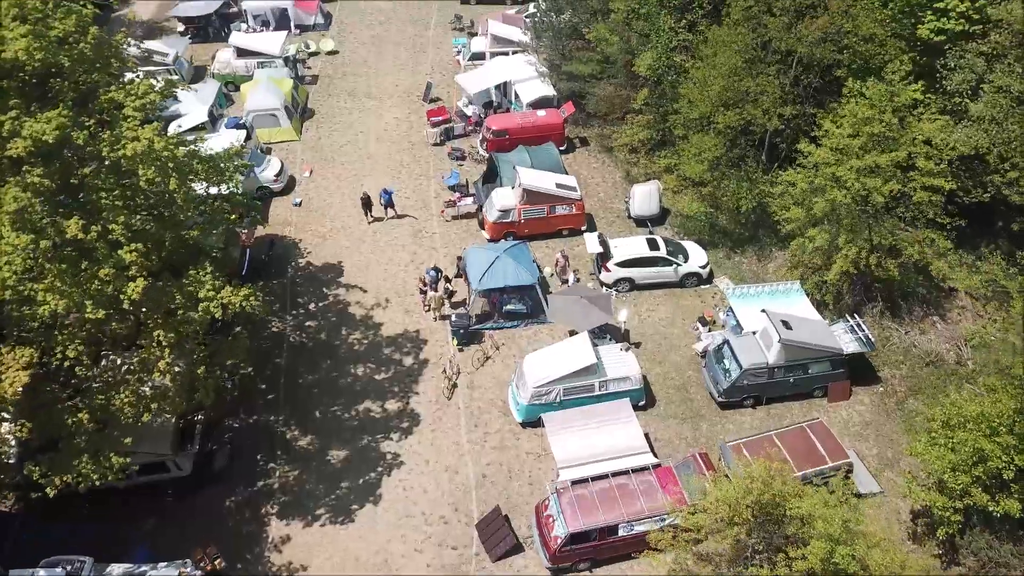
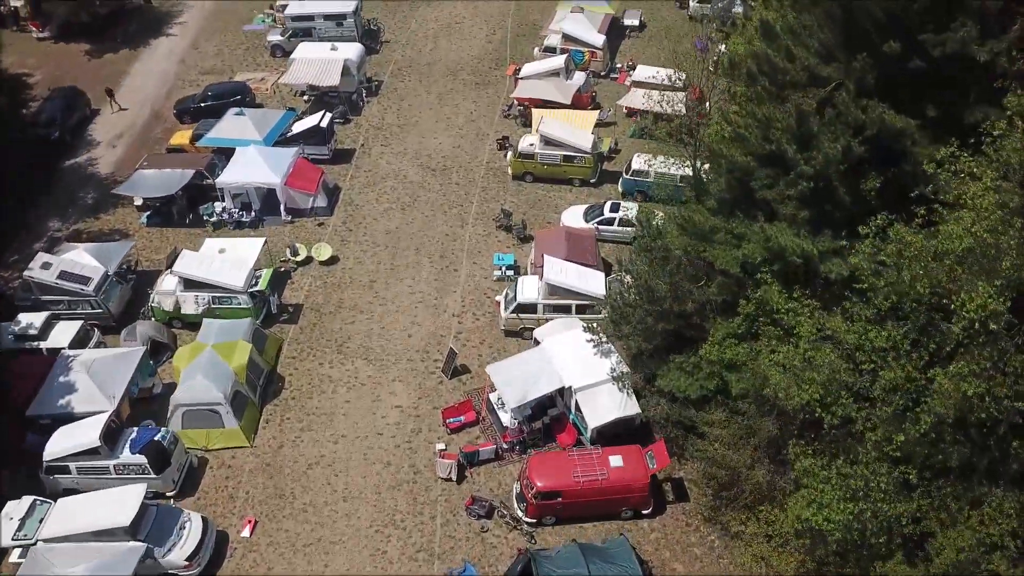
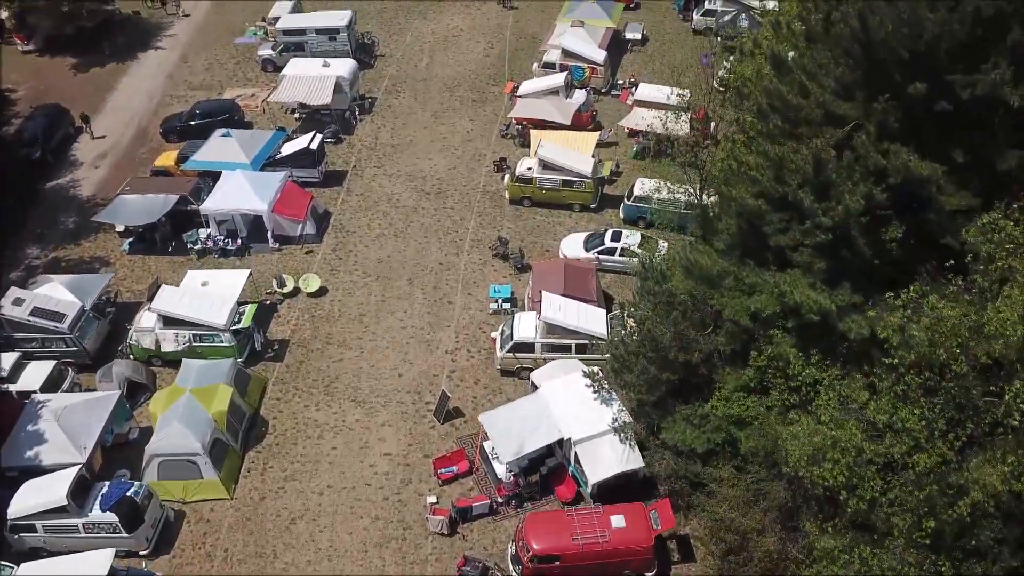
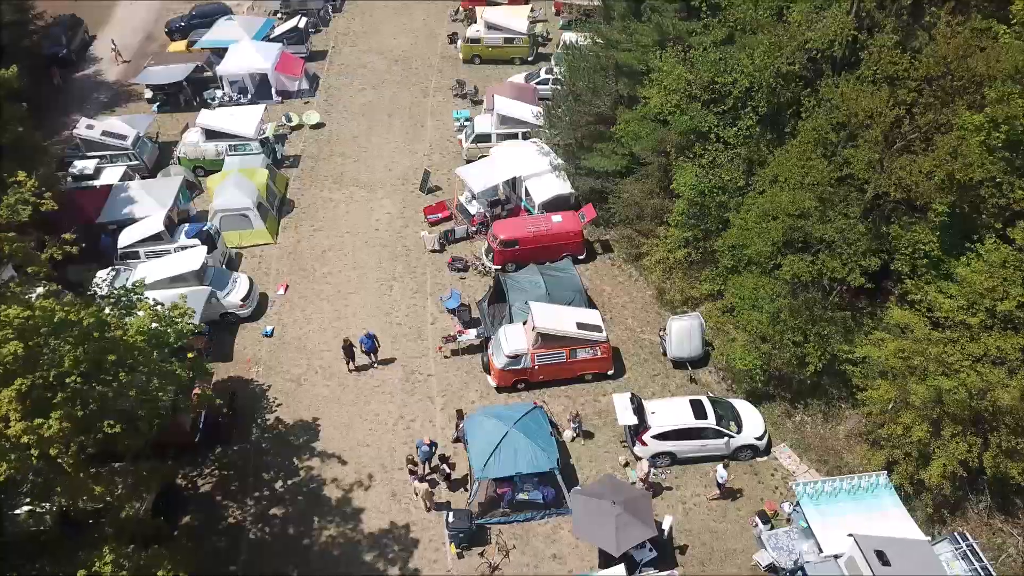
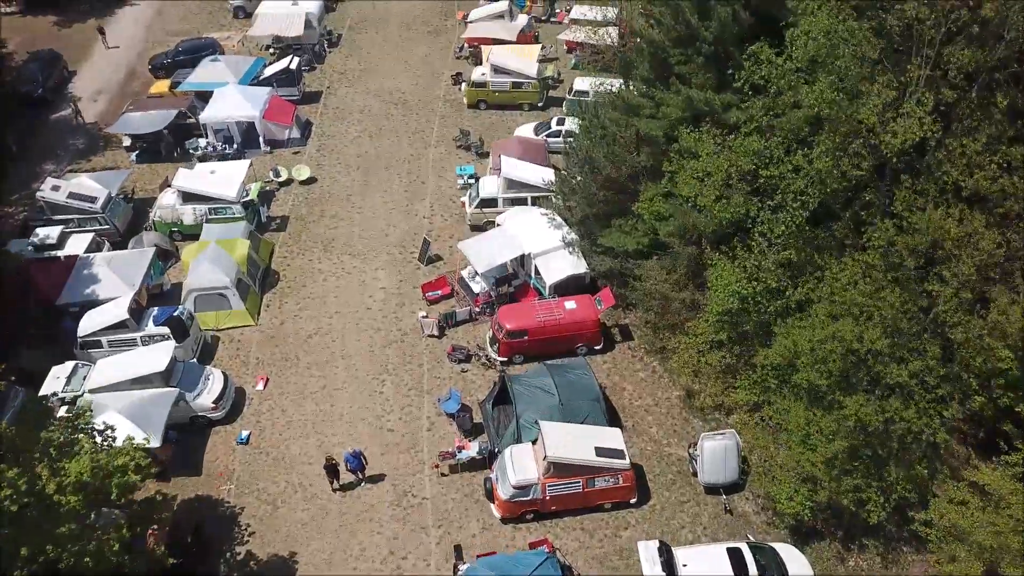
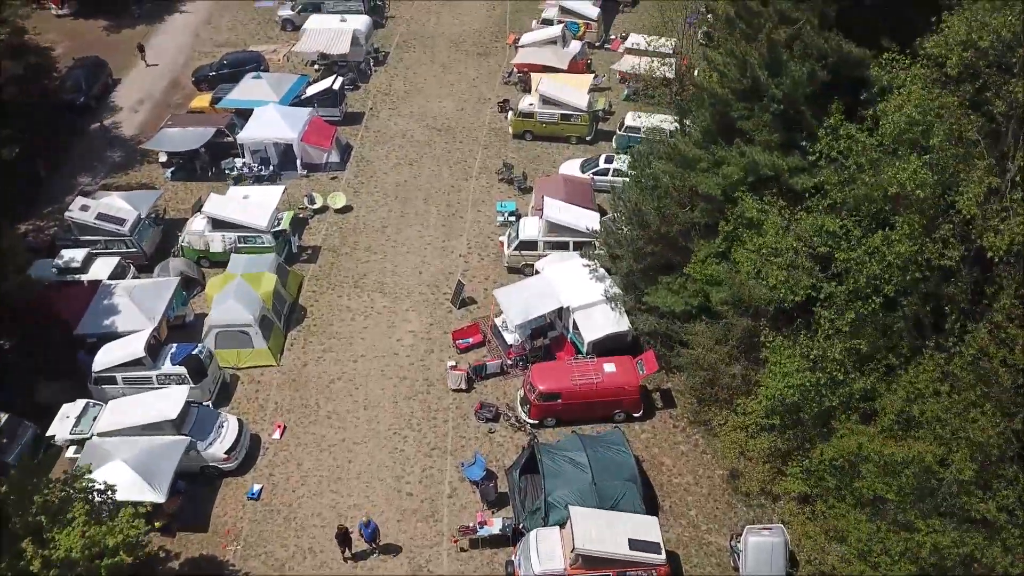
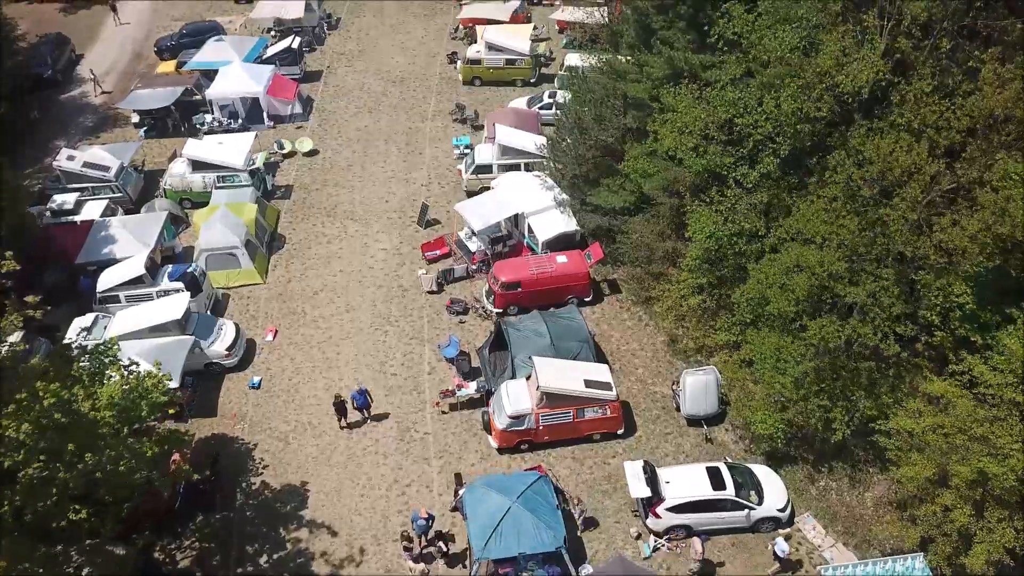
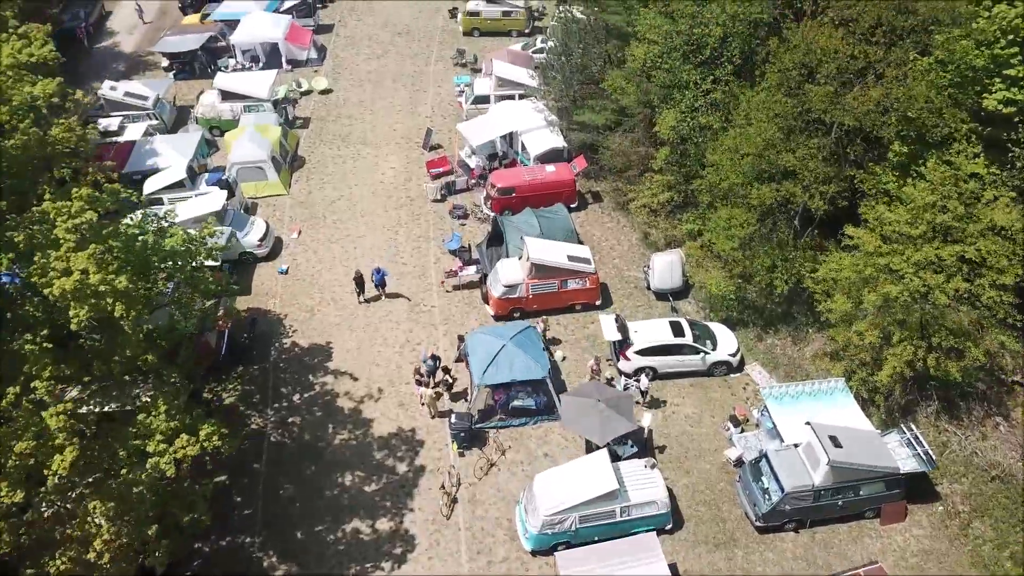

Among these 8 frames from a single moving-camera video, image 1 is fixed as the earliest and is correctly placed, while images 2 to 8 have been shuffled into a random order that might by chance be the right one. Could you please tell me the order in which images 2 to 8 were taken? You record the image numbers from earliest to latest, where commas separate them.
8, 4, 7, 5, 6, 2, 3
